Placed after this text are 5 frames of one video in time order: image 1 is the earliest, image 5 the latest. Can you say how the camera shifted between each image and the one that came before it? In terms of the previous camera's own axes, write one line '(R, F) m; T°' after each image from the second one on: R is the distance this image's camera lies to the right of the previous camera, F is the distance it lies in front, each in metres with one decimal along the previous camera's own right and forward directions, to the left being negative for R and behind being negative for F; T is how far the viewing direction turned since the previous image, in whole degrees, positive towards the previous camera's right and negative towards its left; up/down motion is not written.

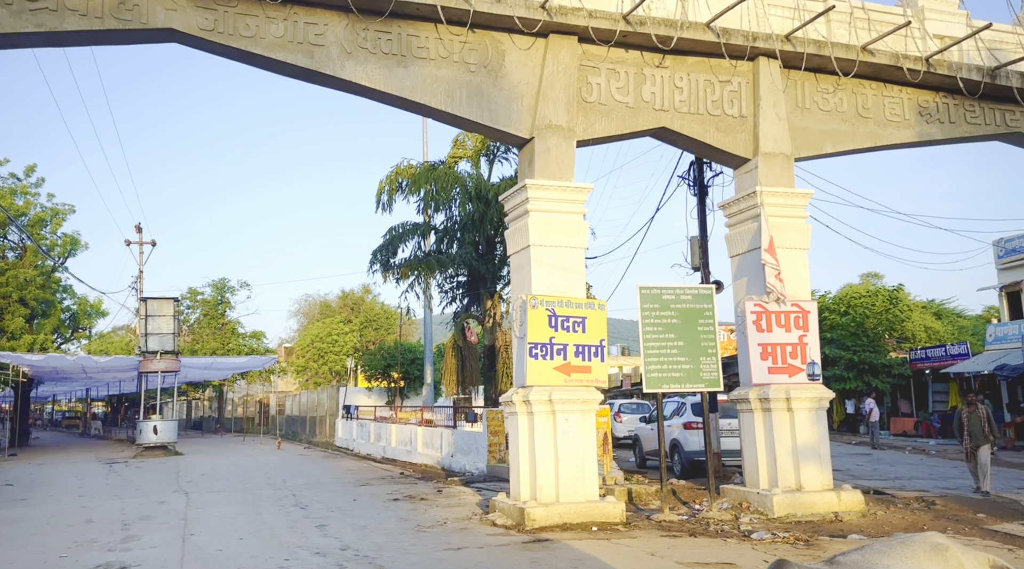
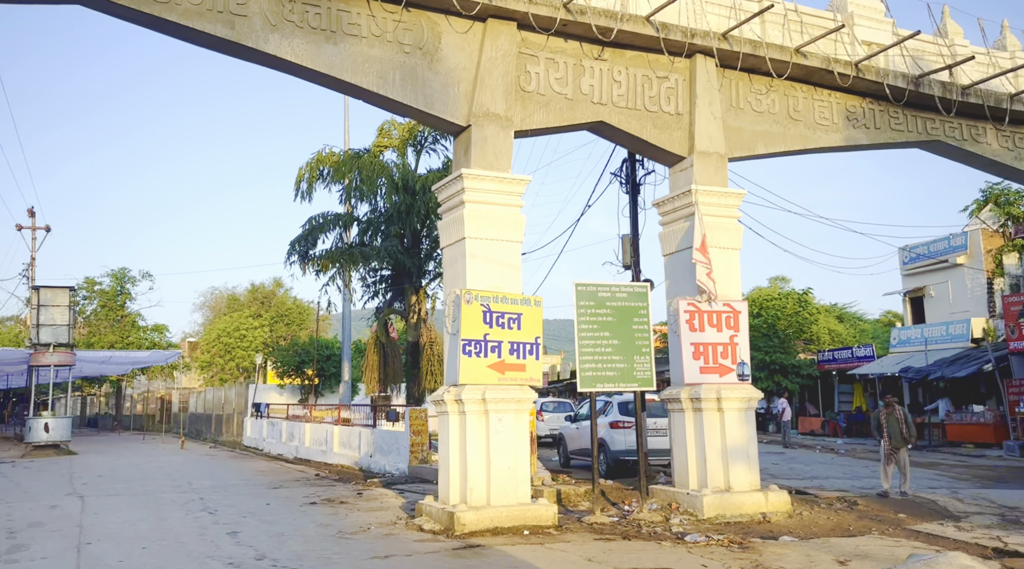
(-0.2, +0.4) m; +6°
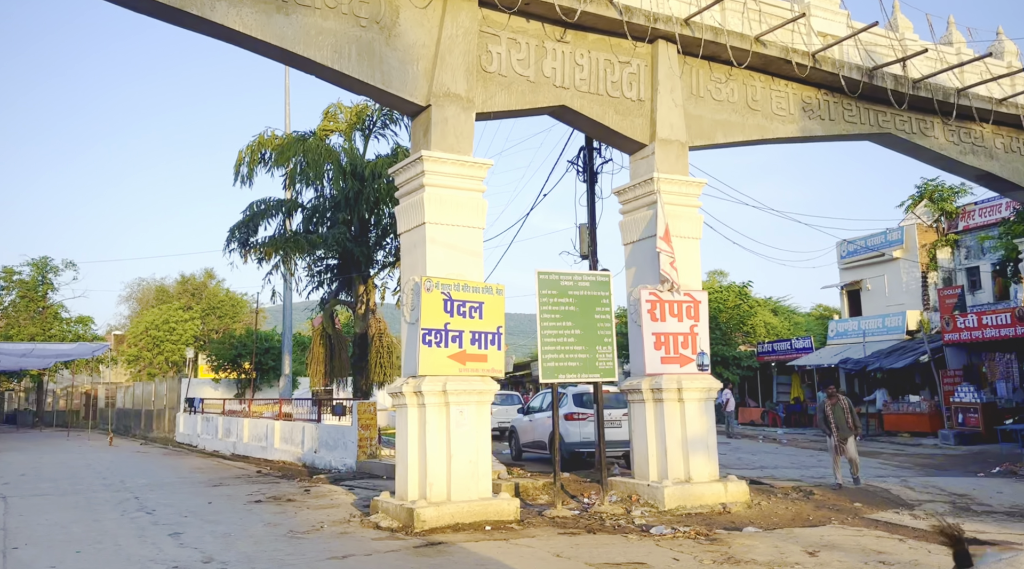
(-0.3, +0.3) m; +5°
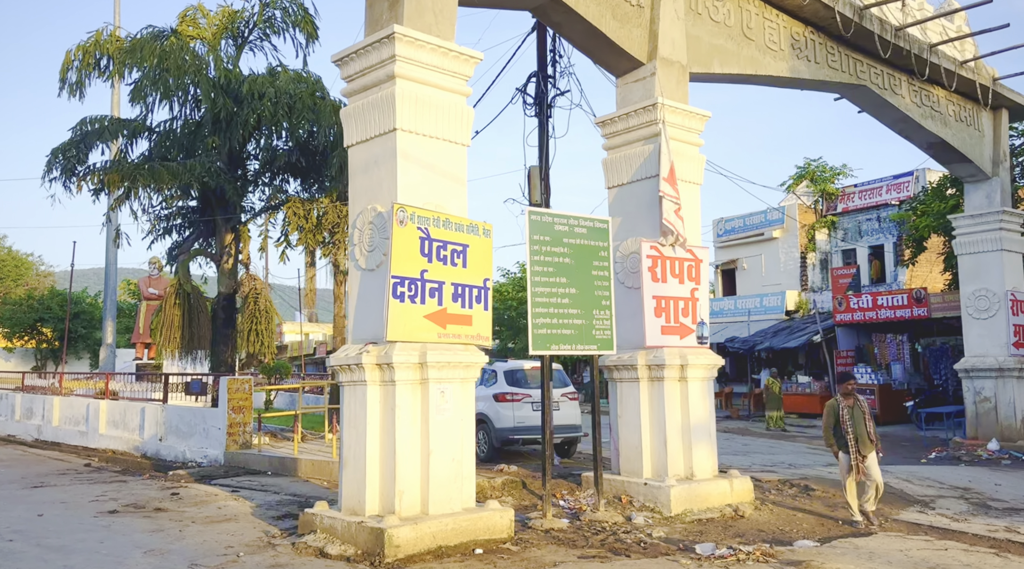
(-1.4, +2.4) m; +13°
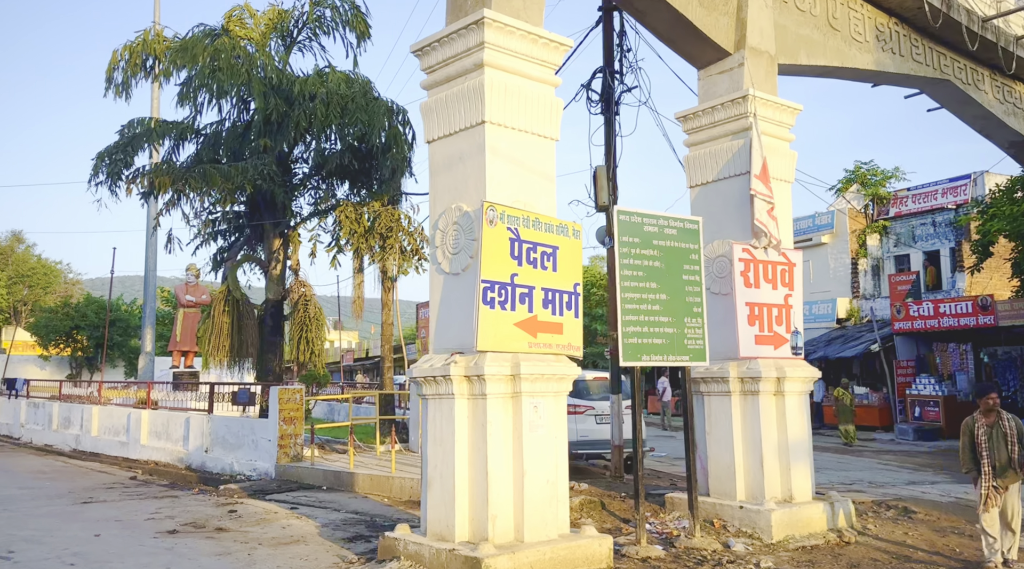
(-0.6, +0.5) m; -2°
